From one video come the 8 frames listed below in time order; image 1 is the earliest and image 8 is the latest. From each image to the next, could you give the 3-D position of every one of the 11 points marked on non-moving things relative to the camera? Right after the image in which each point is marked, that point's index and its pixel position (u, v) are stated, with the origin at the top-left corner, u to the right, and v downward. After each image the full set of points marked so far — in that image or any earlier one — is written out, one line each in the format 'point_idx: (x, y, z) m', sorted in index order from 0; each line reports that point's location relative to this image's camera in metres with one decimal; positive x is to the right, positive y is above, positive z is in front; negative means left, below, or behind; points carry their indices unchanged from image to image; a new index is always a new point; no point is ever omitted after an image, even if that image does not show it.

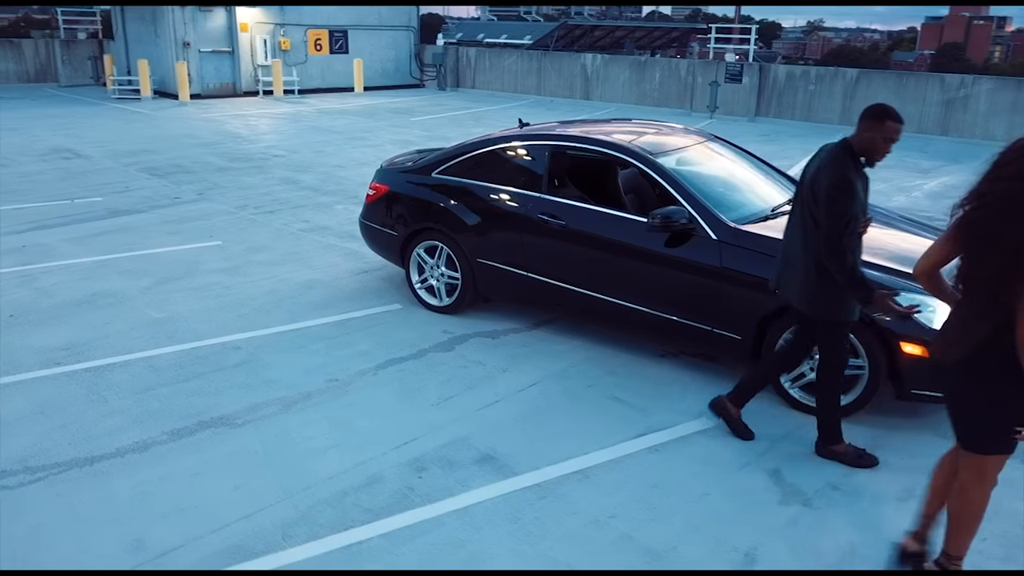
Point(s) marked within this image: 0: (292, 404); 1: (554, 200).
0: (-1.3, -0.7, +4.8) m
1: (+0.3, +0.6, +5.6) m
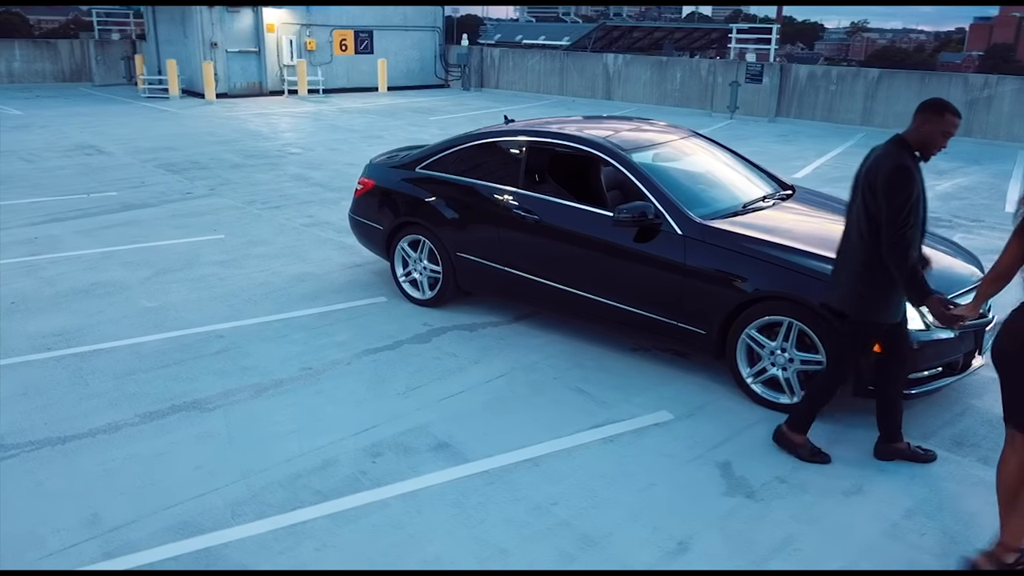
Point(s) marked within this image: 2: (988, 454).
0: (-1.5, -0.6, +4.9) m
1: (+0.1, +0.6, +5.7) m
2: (+2.5, -0.9, +4.2) m
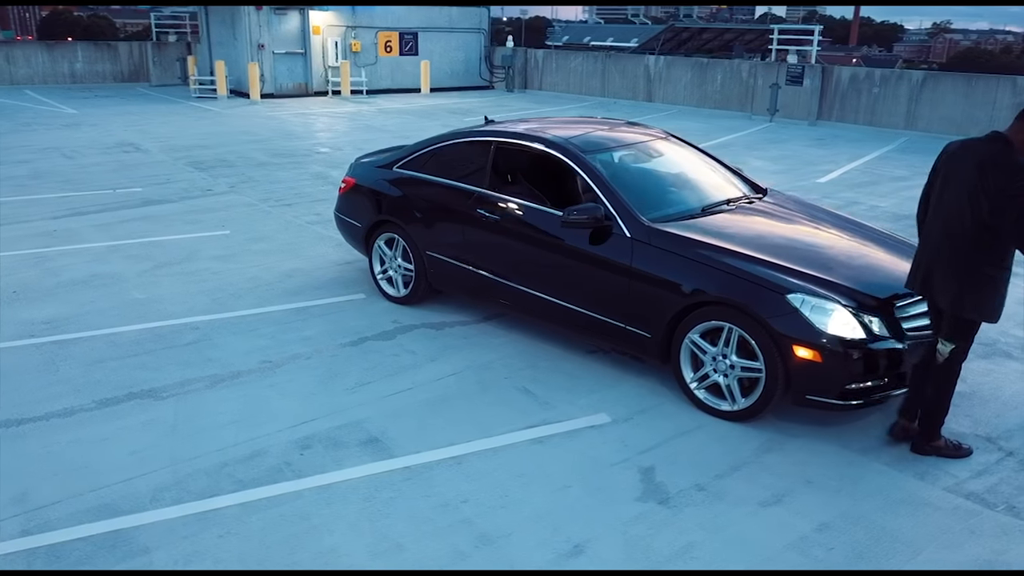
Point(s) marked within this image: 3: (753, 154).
0: (-1.8, -0.6, +5.1) m
1: (-0.1, +0.6, +5.7) m
2: (+2.1, -0.9, +4.1) m
3: (+4.3, +2.4, +14.3) m
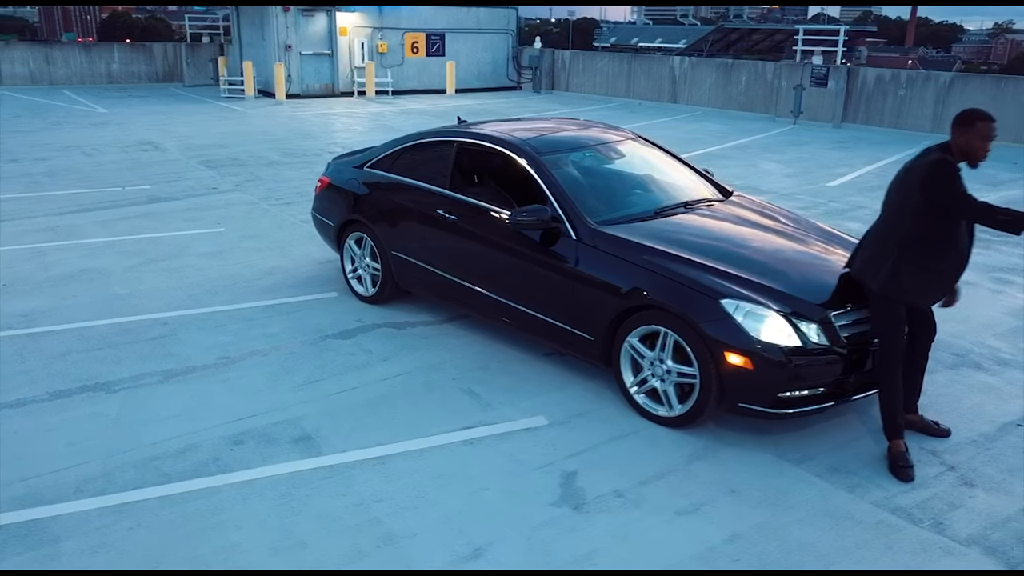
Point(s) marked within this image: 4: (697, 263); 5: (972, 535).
0: (-2.2, -0.6, +5.2) m
1: (-0.4, +0.6, +5.7) m
2: (+1.7, -0.9, +3.9) m
3: (+4.5, +2.3, +14.1) m
4: (+1.0, +0.1, +4.4) m
5: (+2.0, -1.1, +3.5) m
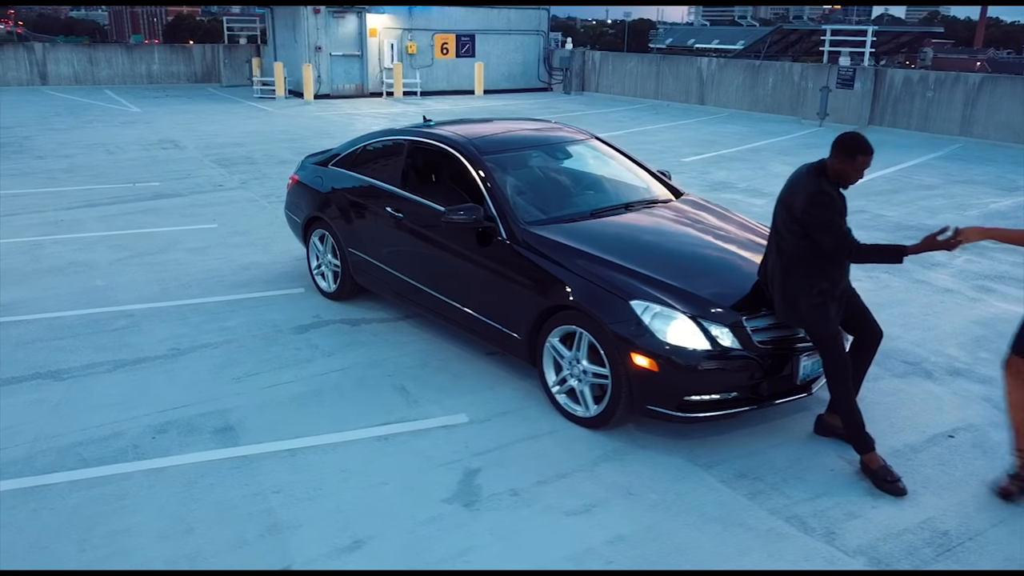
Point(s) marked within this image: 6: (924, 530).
0: (-2.6, -0.5, +5.3) m
1: (-0.8, +0.7, +5.7) m
2: (+1.2, -1.0, +3.9) m
3: (+4.6, +2.2, +13.8) m
4: (+0.6, +0.1, +4.4) m
5: (+1.5, -1.1, +3.4) m
6: (+1.8, -1.1, +3.5) m
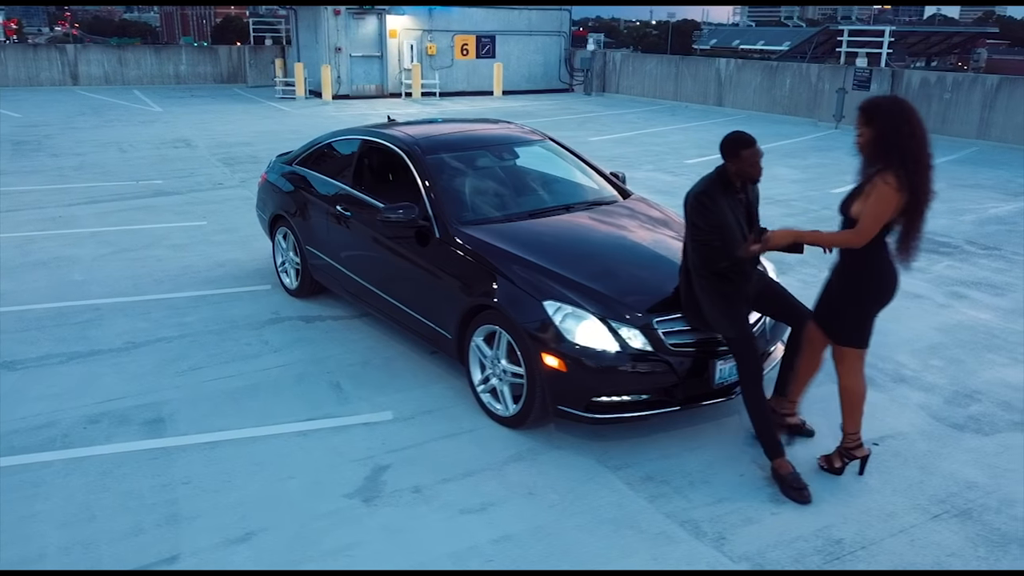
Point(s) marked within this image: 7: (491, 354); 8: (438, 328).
0: (-3.0, -0.5, +5.5) m
1: (-1.1, +0.7, +5.8) m
2: (+0.7, -1.0, +3.8) m
3: (+4.7, +2.1, +13.6) m
4: (+0.1, +0.1, +4.4) m
5: (+1.0, -1.1, +3.4) m
6: (+1.3, -1.1, +3.5) m
7: (-0.1, -0.4, +4.5) m
8: (-0.4, -0.2, +4.9) m
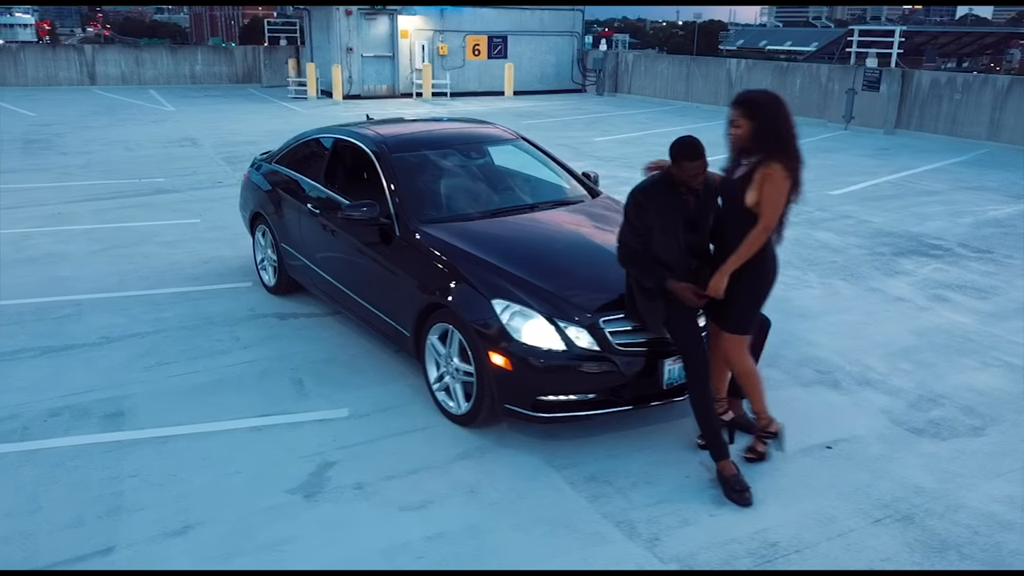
0: (-3.2, -0.4, +5.6) m
1: (-1.3, +0.7, +5.8) m
2: (+0.5, -1.0, +3.8) m
3: (+4.7, +2.1, +13.5) m
4: (-0.1, +0.1, +4.4) m
5: (+0.7, -1.1, +3.4) m
6: (+1.0, -1.1, +3.5) m
7: (-0.4, -0.4, +4.5) m
8: (-0.7, -0.2, +4.9) m
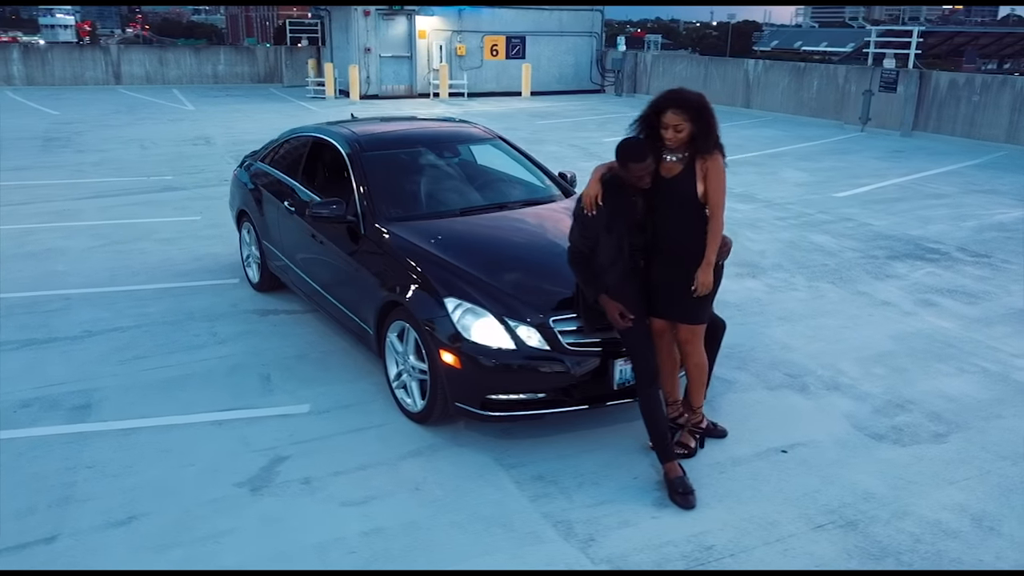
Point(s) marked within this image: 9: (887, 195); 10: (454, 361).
0: (-3.4, -0.4, +5.7) m
1: (-1.5, +0.7, +5.9) m
2: (+0.2, -1.0, +3.8) m
3: (+4.8, +2.1, +13.4) m
4: (-0.4, +0.1, +4.4) m
5: (+0.4, -1.1, +3.4) m
6: (+0.7, -1.1, +3.4) m
7: (-0.6, -0.3, +4.5) m
8: (-0.9, -0.2, +5.0) m
9: (+5.0, +1.2, +10.9) m
10: (-0.3, -0.4, +4.0) m
